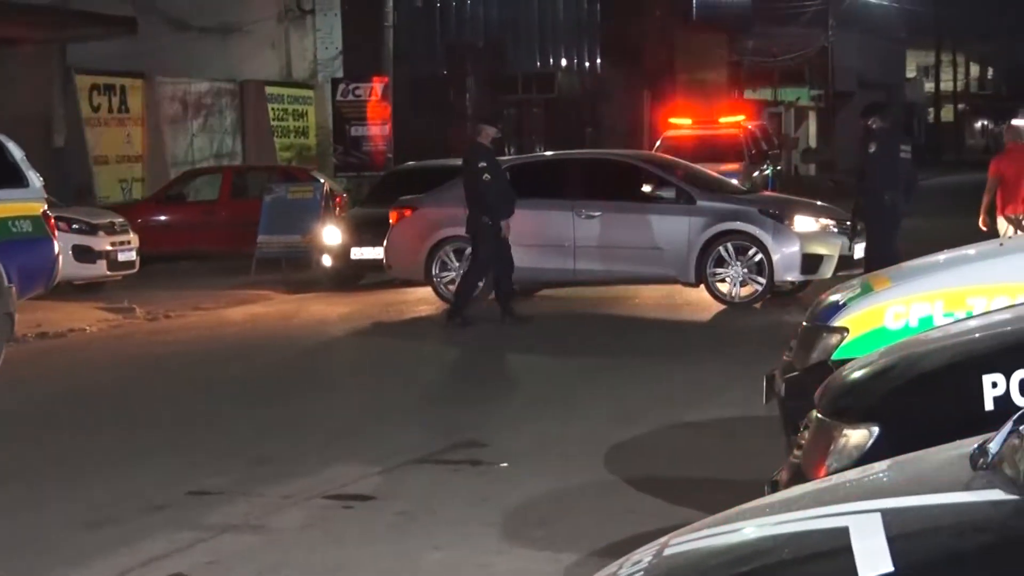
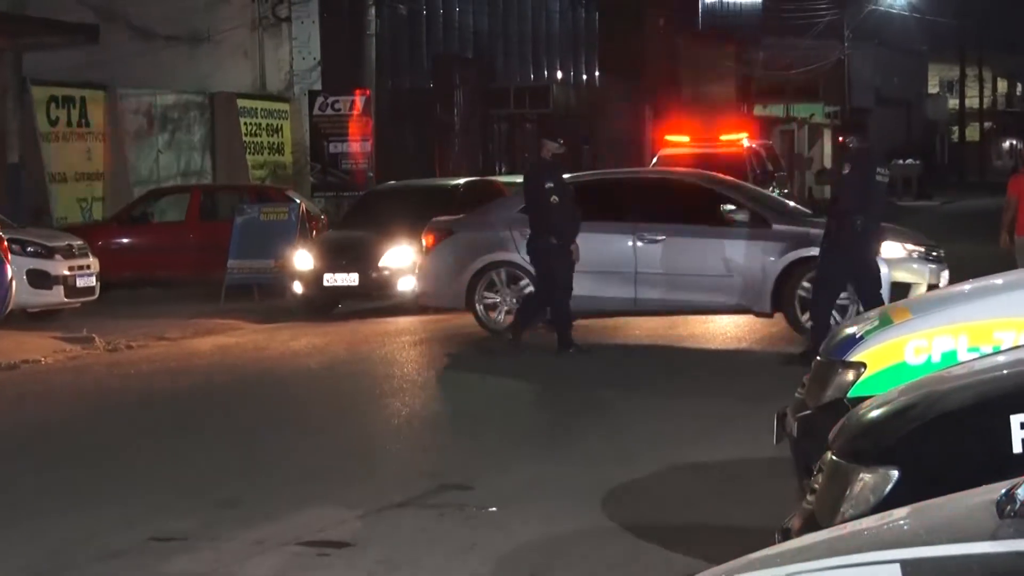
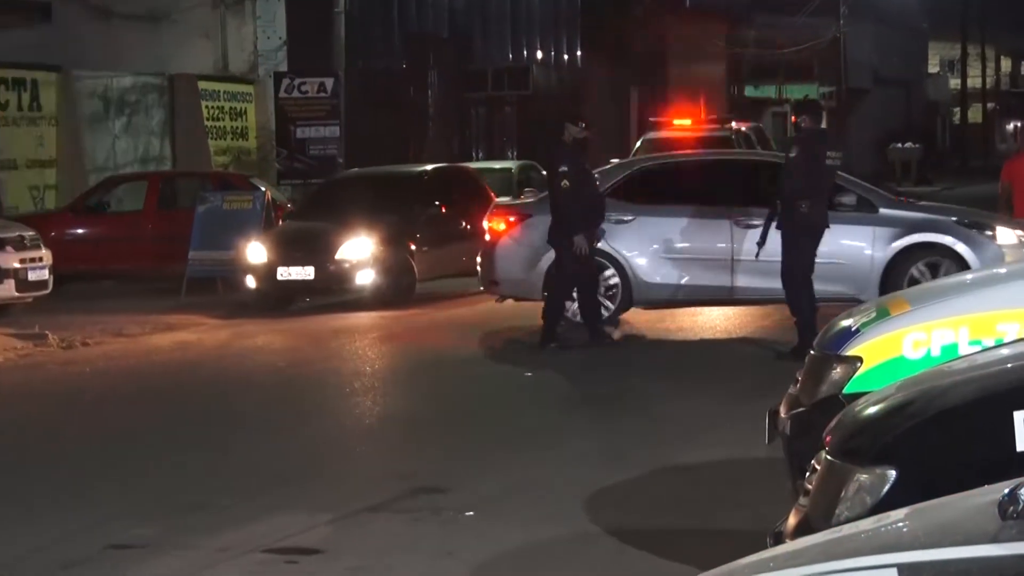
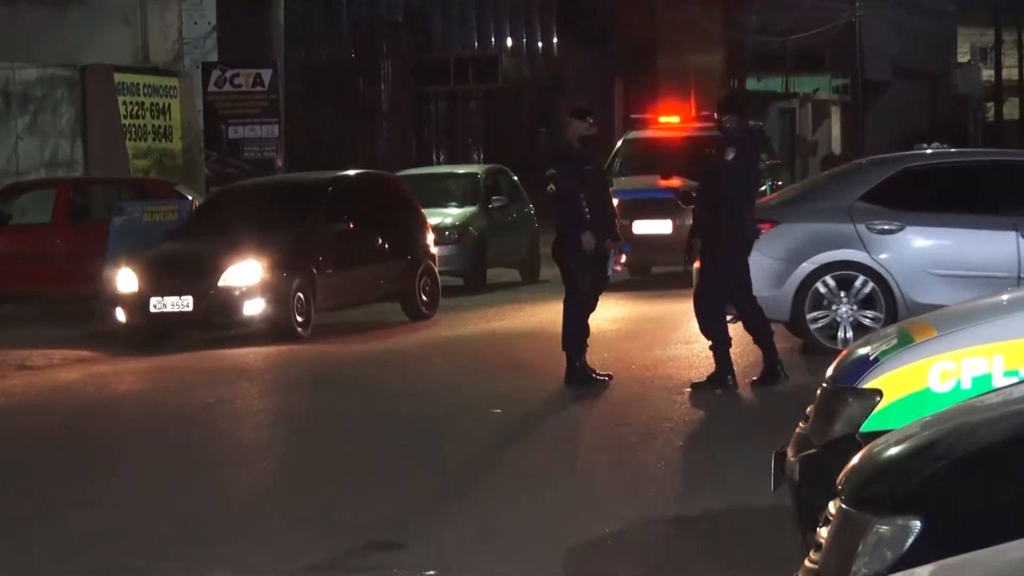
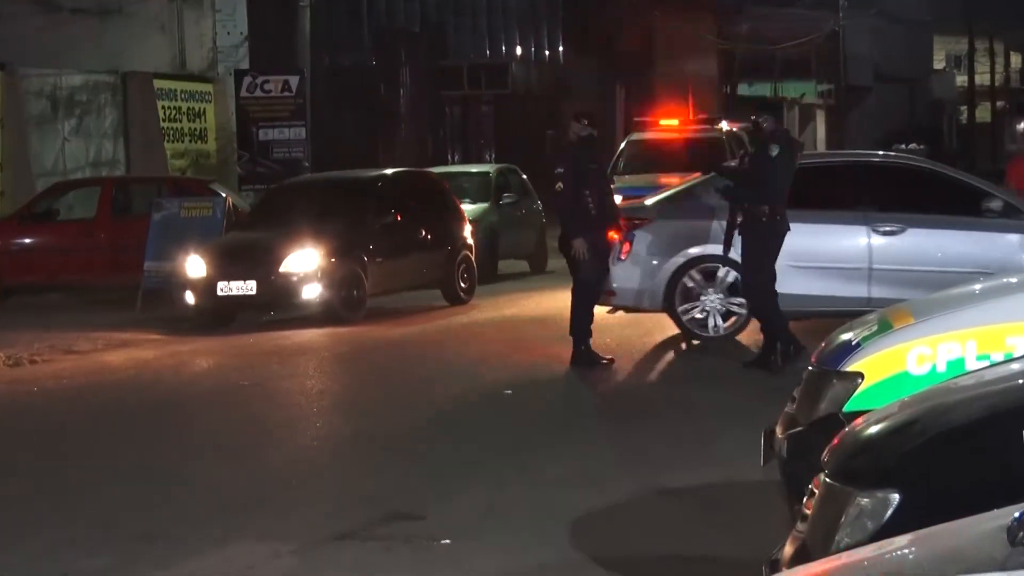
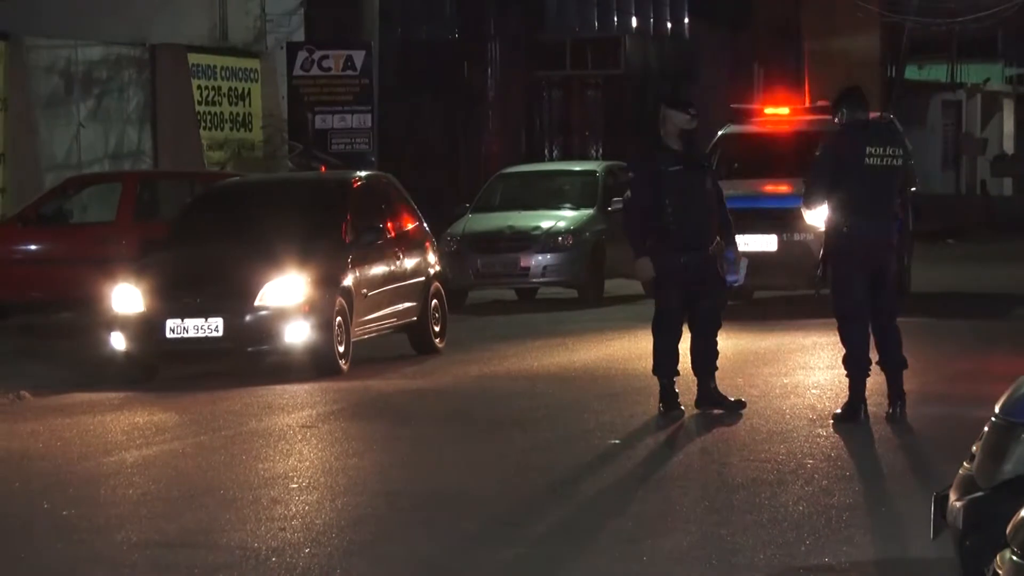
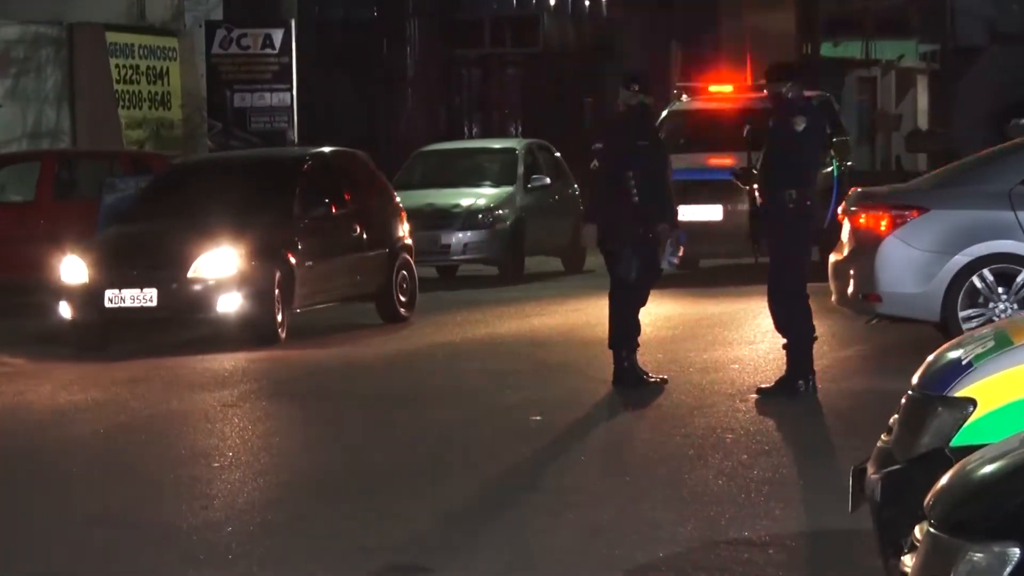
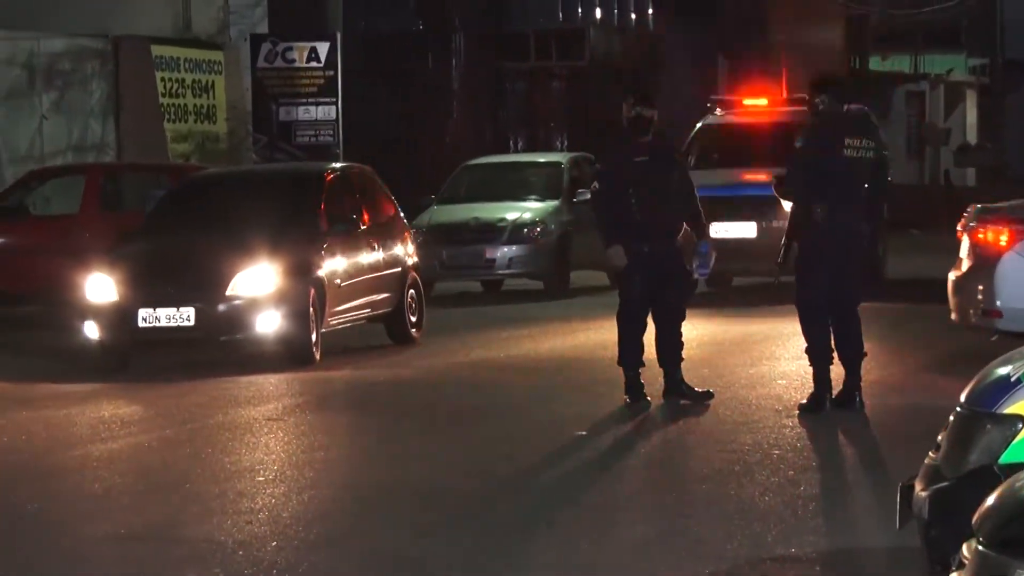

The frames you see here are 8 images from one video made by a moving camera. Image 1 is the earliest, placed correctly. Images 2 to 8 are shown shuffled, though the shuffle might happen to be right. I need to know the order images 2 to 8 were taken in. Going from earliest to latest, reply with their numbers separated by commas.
2, 3, 5, 4, 7, 8, 6
